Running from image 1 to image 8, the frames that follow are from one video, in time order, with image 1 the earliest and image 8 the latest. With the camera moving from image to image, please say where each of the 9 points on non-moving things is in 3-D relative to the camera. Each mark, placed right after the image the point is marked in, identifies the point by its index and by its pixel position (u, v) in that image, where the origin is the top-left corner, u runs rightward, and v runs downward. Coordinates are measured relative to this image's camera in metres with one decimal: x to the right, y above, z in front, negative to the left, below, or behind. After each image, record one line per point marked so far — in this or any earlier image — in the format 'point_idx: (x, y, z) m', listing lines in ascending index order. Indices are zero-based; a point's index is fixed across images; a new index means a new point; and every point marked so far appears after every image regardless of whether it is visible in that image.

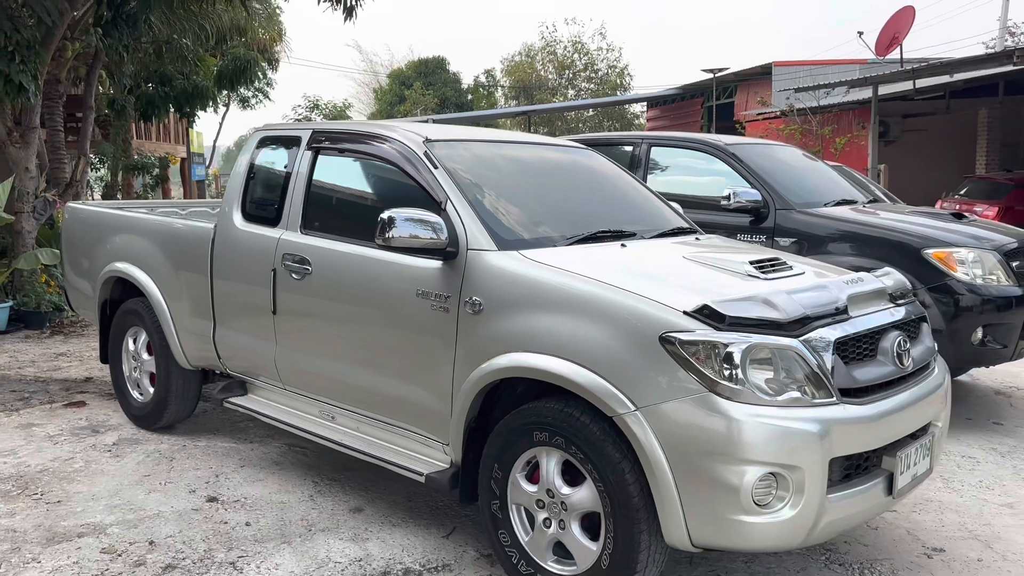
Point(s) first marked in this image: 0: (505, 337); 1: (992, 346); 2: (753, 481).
0: (0.0, -0.2, +2.8) m
1: (+2.5, -0.3, +4.6) m
2: (+0.7, -0.5, +2.4) m
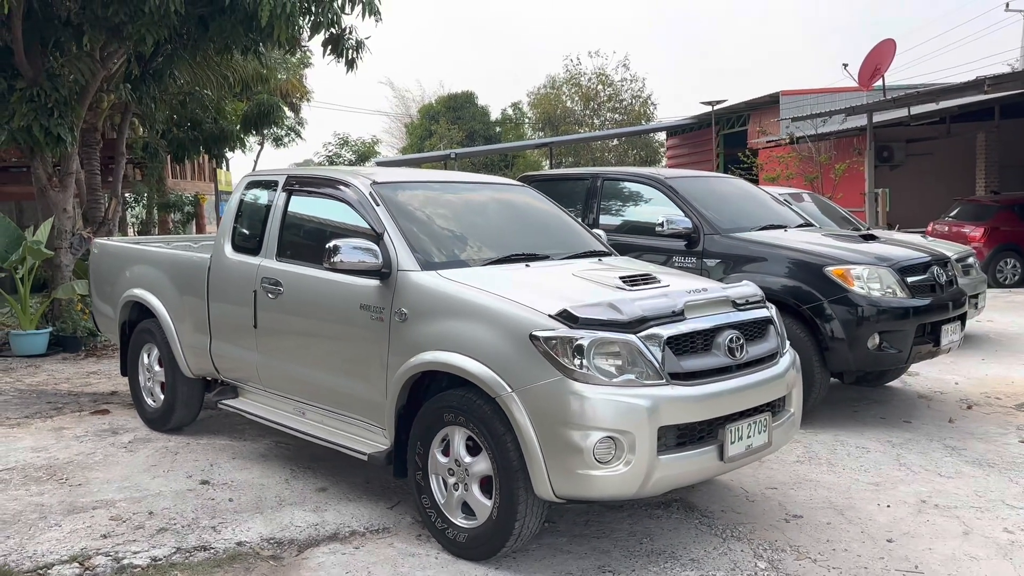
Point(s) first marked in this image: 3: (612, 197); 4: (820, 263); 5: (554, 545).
0: (-0.4, -0.2, +3.6) m
1: (+2.2, -0.4, +5.2) m
2: (+0.3, -0.5, +3.1) m
3: (+0.7, +0.7, +6.5) m
4: (+1.8, +0.1, +5.3) m
5: (+0.2, -1.1, +3.6) m
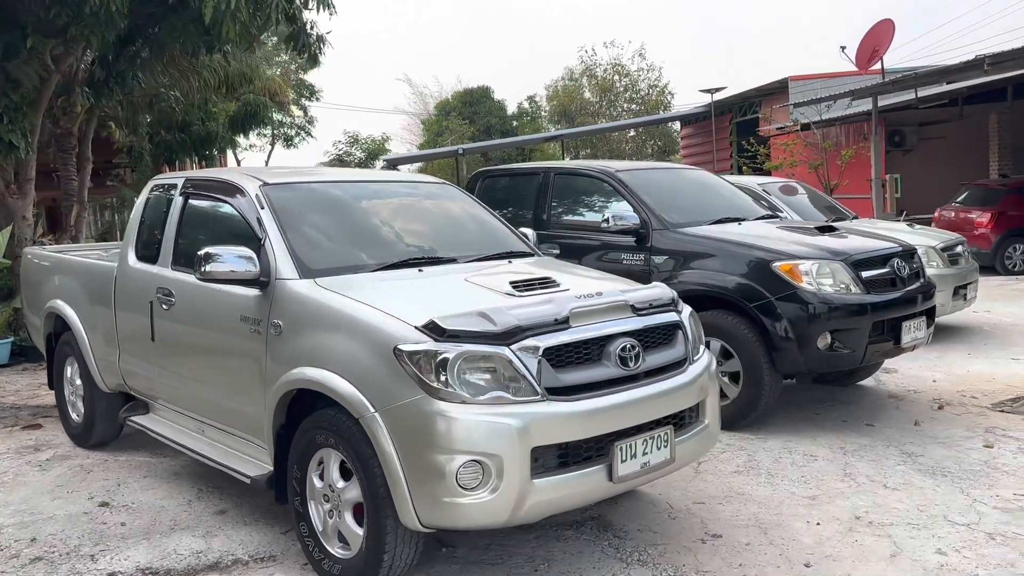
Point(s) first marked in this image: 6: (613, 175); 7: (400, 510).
0: (-0.8, -0.2, +3.3) m
1: (+1.8, -0.3, +4.8) m
2: (-0.2, -0.6, +2.8) m
3: (+0.3, +0.7, +6.2) m
4: (+1.4, +0.2, +5.0) m
5: (-0.3, -1.1, +3.3) m
6: (+0.7, +0.8, +5.9) m
7: (-0.4, -0.7, +2.9) m
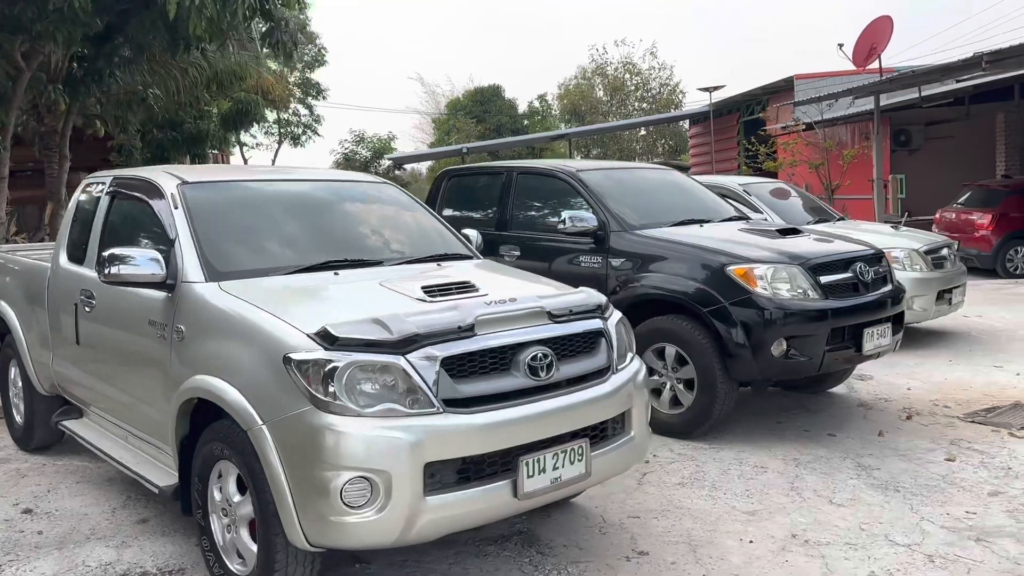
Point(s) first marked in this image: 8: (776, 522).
0: (-1.1, -0.3, +3.2) m
1: (+1.5, -0.4, +4.6) m
2: (-0.5, -0.6, +2.6) m
3: (+0.1, +0.7, +6.1) m
4: (+1.1, +0.1, +4.8) m
5: (-0.6, -1.1, +3.2) m
6: (+0.4, +0.7, +5.8) m
7: (-0.7, -0.8, +2.8) m
8: (+1.1, -1.0, +3.7) m
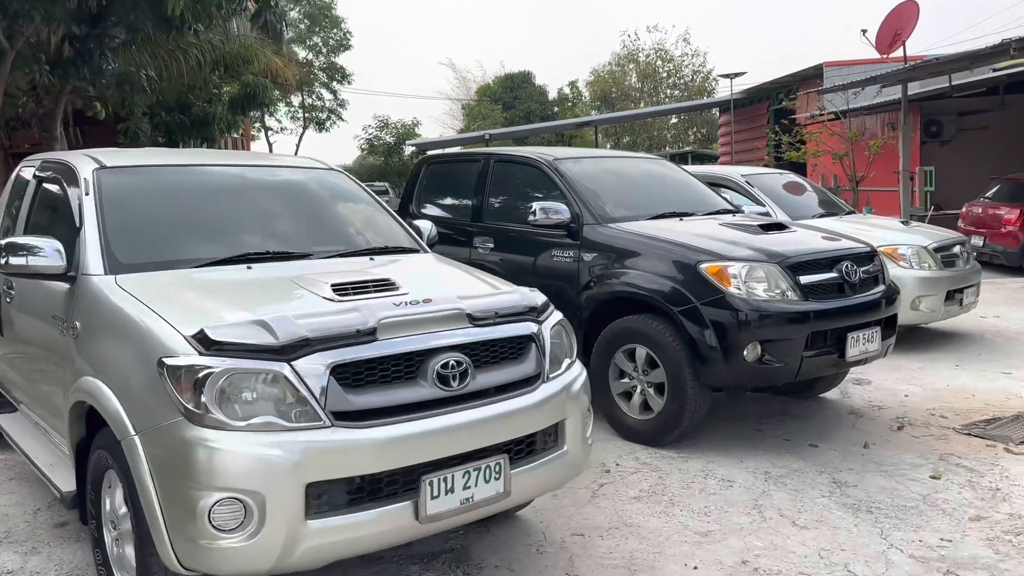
0: (-1.4, -0.2, +2.9) m
1: (+1.3, -0.4, +4.3) m
2: (-0.8, -0.6, +2.4) m
3: (-0.1, +0.7, +5.8) m
4: (+0.9, +0.1, +4.5) m
5: (-0.9, -1.1, +3.0) m
6: (+0.2, +0.8, +5.5) m
7: (-1.0, -0.7, +2.5) m
8: (+0.8, -1.0, +3.4) m
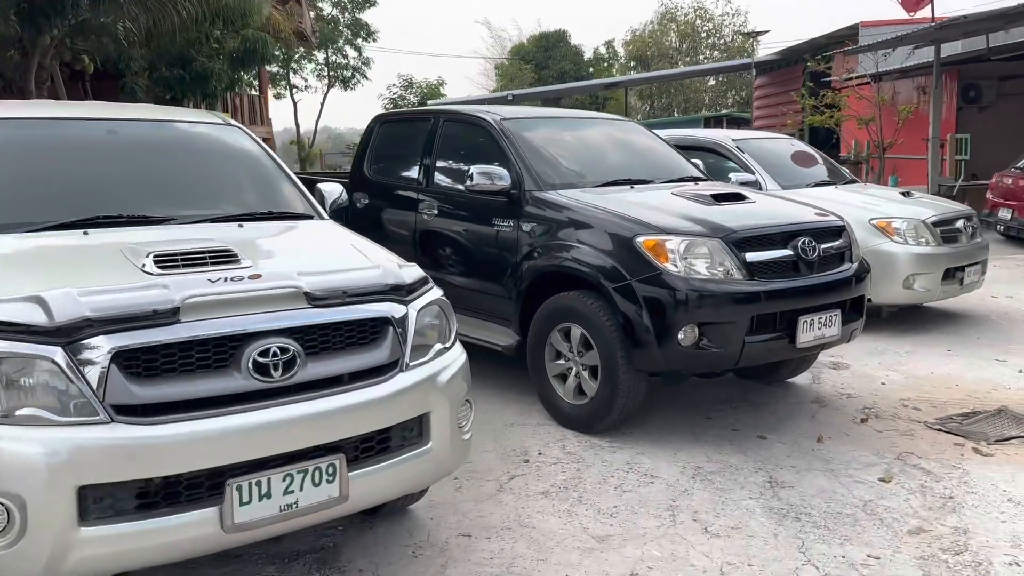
0: (-1.9, -0.1, +2.6) m
1: (+0.9, -0.3, +3.9) m
2: (-1.3, -0.5, +2.1) m
3: (-0.4, +0.9, +5.4) m
4: (+0.6, +0.3, +4.1) m
5: (-1.3, -1.0, +2.7) m
6: (-0.1, +1.0, +5.1) m
7: (-1.5, -0.7, +2.2) m
8: (+0.4, -0.9, +3.0) m
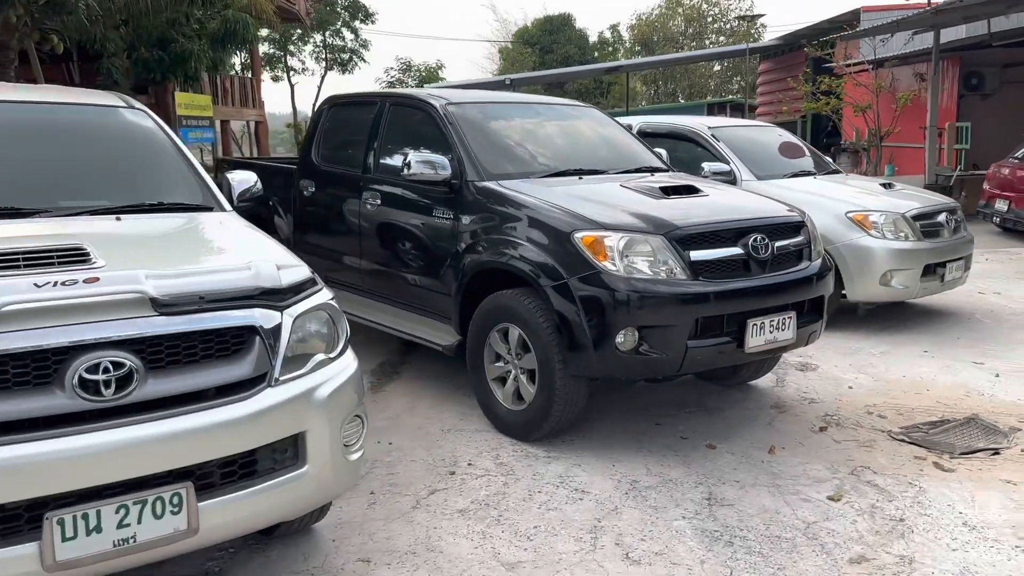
0: (-2.2, -0.1, +2.4) m
1: (+0.6, -0.3, +3.6) m
2: (-1.6, -0.5, +1.8) m
3: (-0.7, +0.9, +5.1) m
4: (+0.3, +0.3, +3.8) m
5: (-1.7, -1.0, +2.4) m
6: (-0.4, +1.0, +4.8) m
7: (-1.8, -0.7, +2.0) m
8: (+0.1, -0.9, +2.7) m
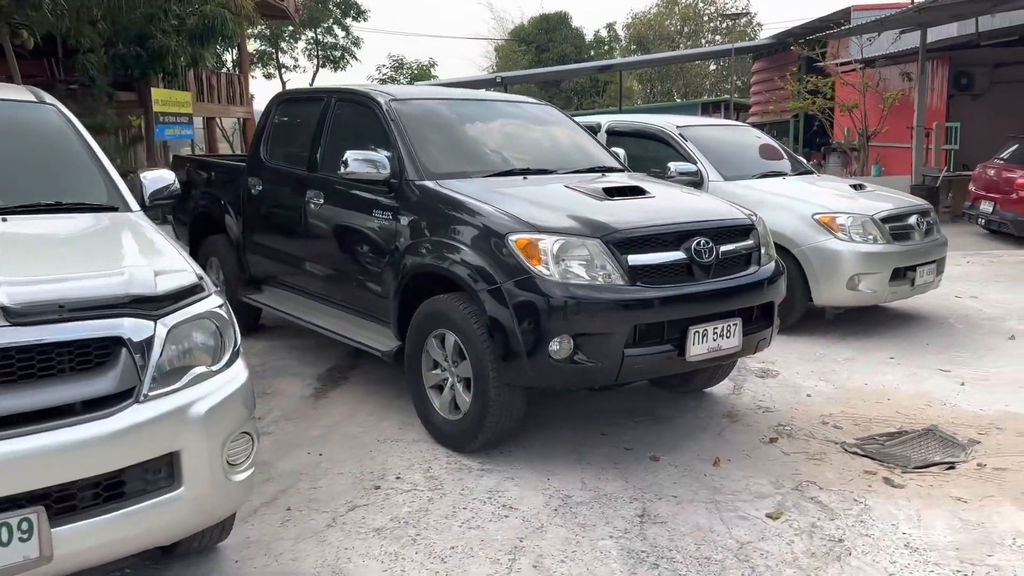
0: (-2.5, -0.2, +2.2) m
1: (+0.3, -0.3, +3.5) m
2: (-1.9, -0.6, +1.7) m
3: (-0.9, +0.9, +4.9) m
4: (0.0, +0.2, +3.6) m
5: (-2.0, -1.0, +2.3) m
6: (-0.6, +1.0, +4.6) m
7: (-2.1, -0.7, +1.8) m
8: (-0.2, -0.9, +2.6) m
